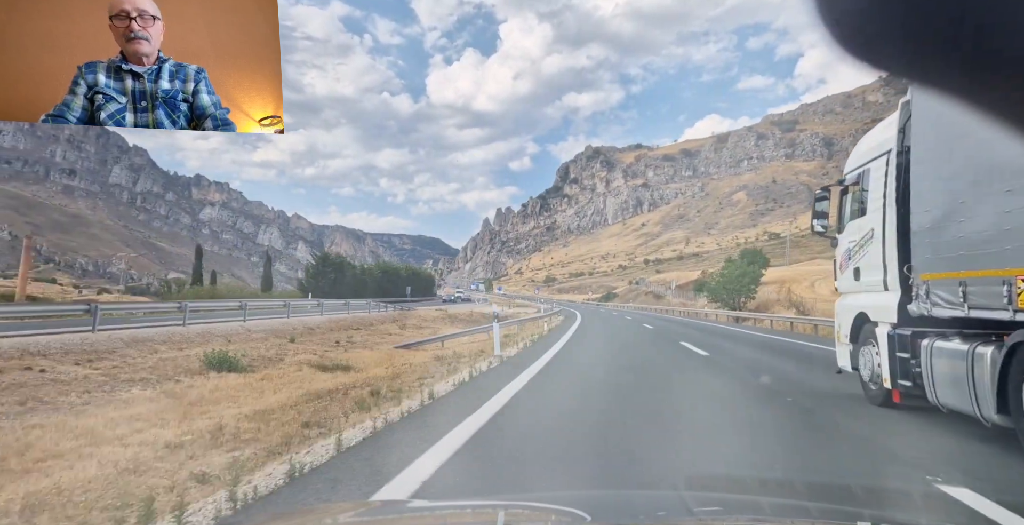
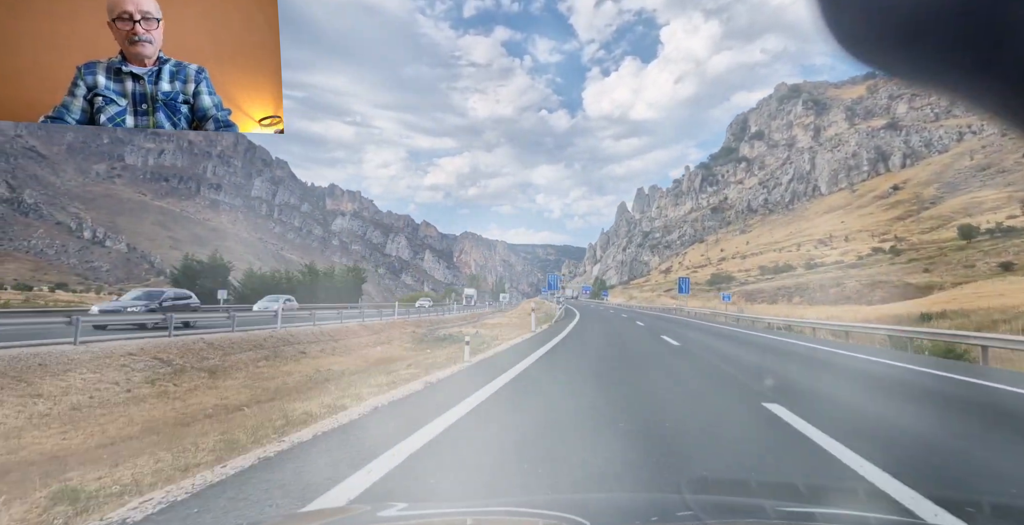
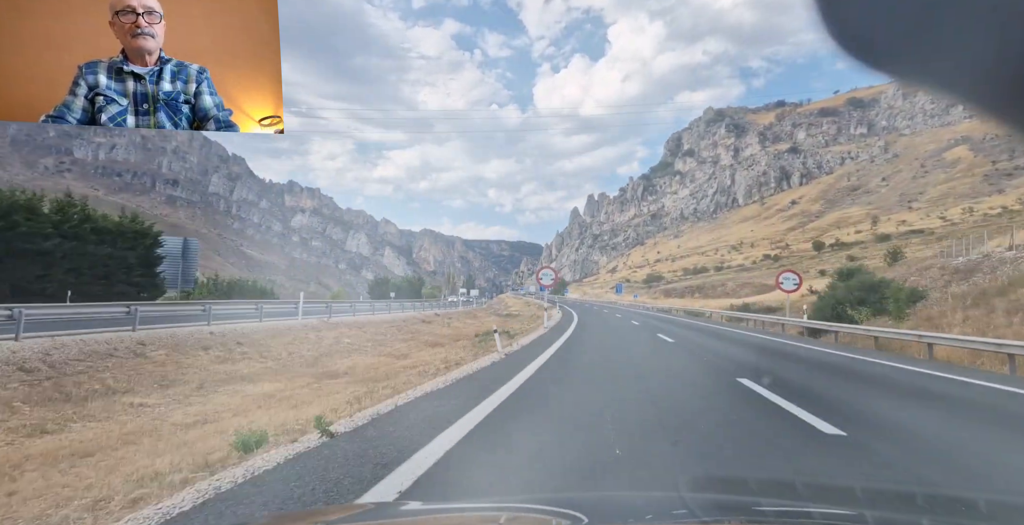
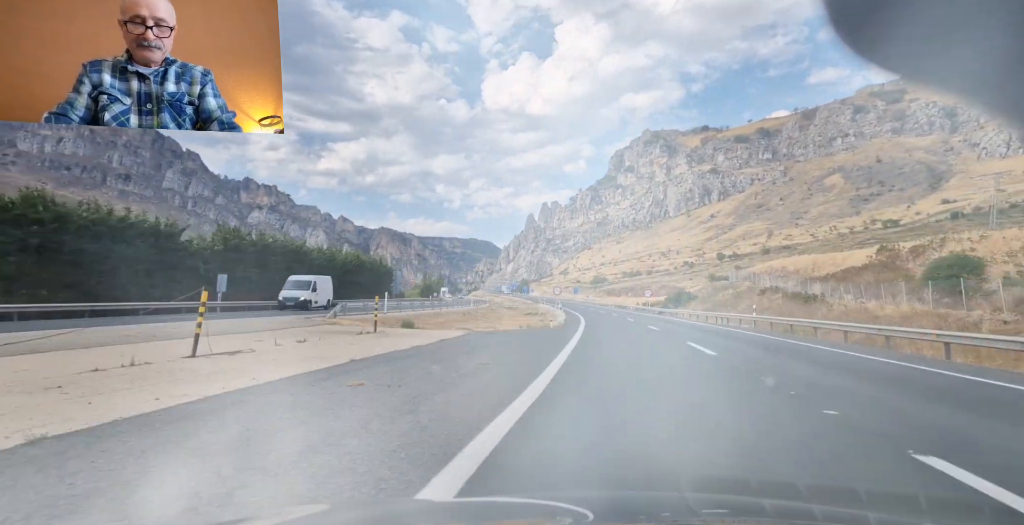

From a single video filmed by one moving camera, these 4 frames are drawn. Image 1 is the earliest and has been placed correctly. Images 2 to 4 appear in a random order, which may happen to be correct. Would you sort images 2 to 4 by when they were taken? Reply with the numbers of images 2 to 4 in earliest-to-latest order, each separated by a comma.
4, 3, 2
